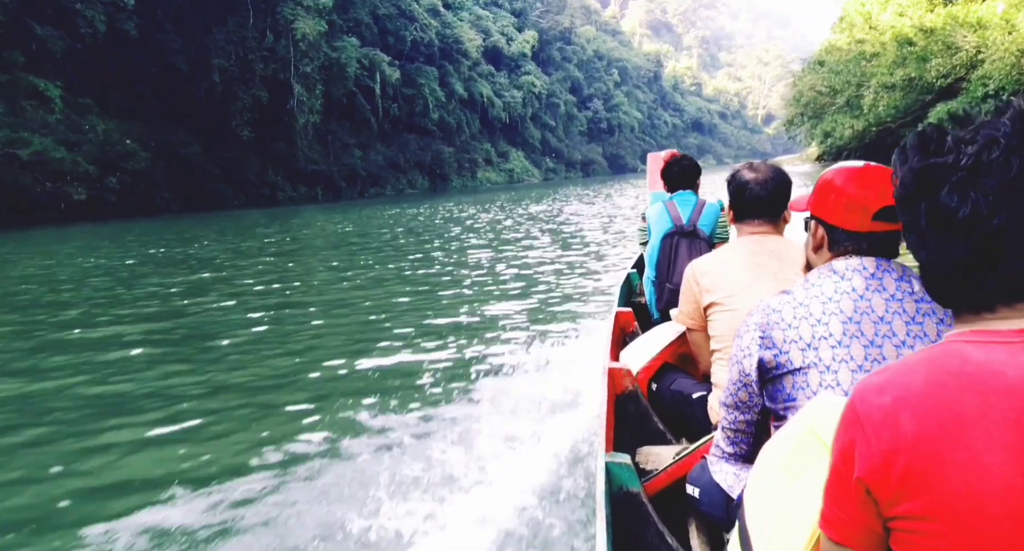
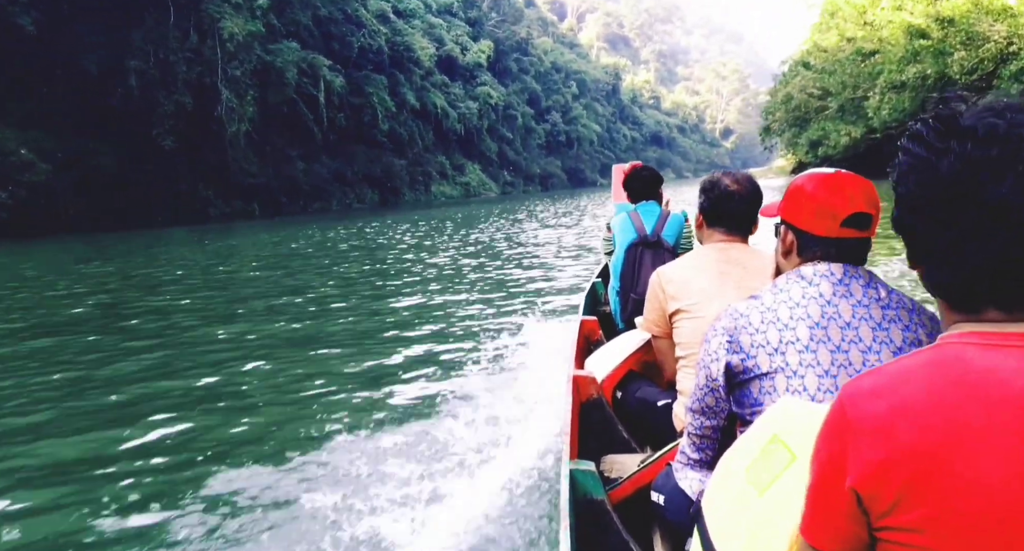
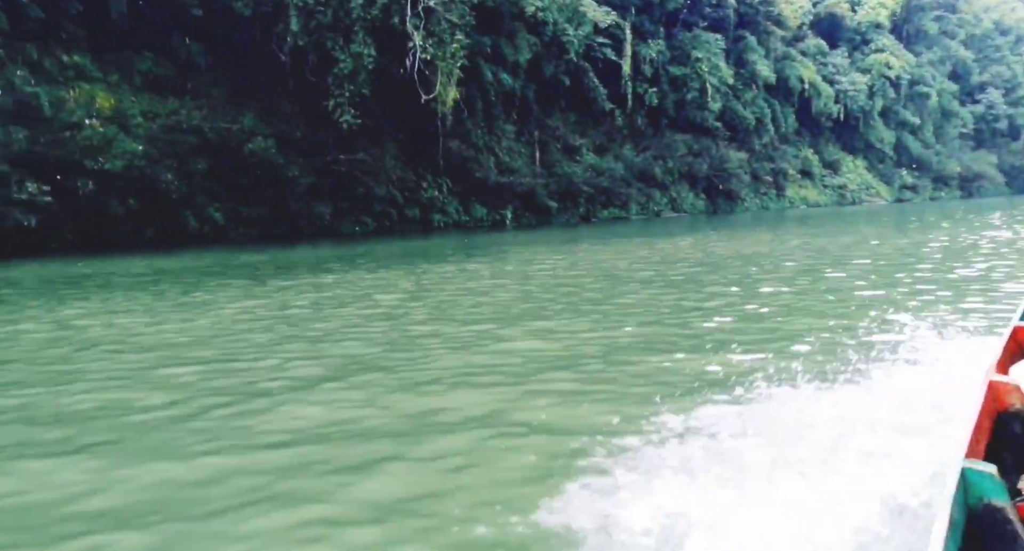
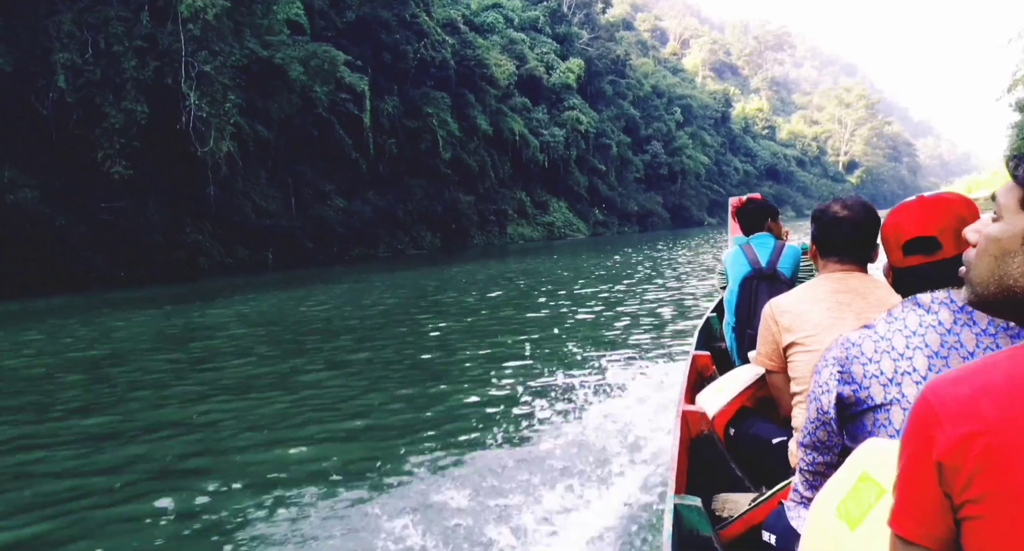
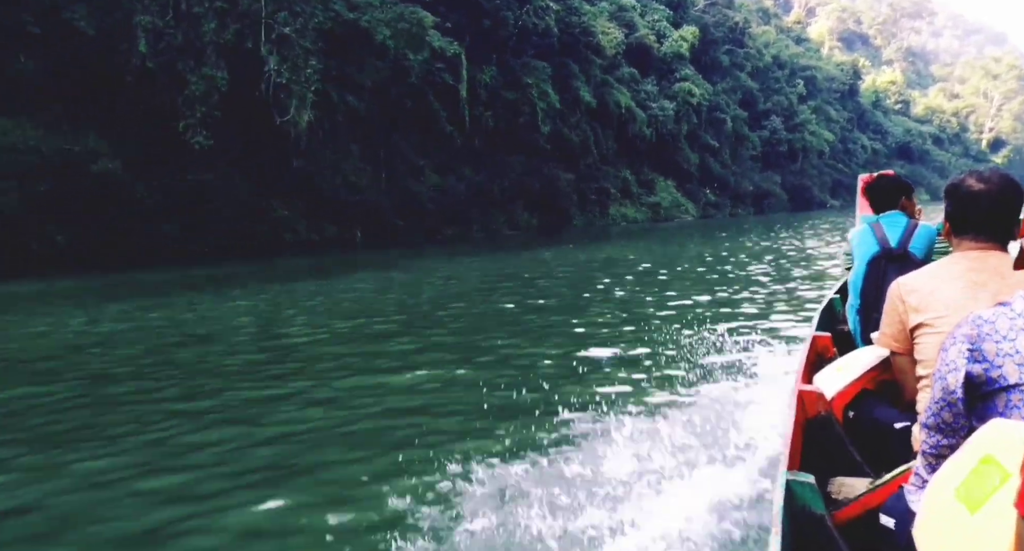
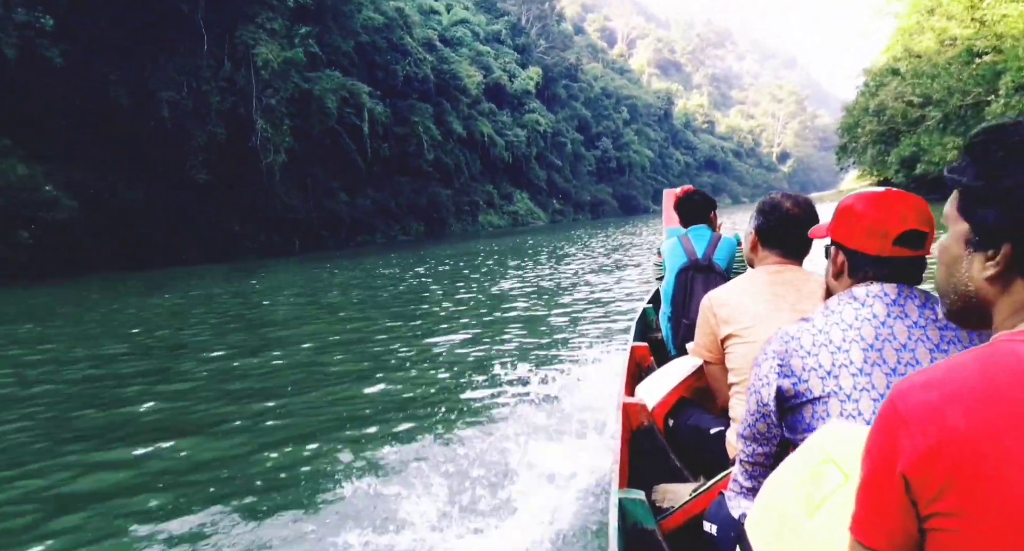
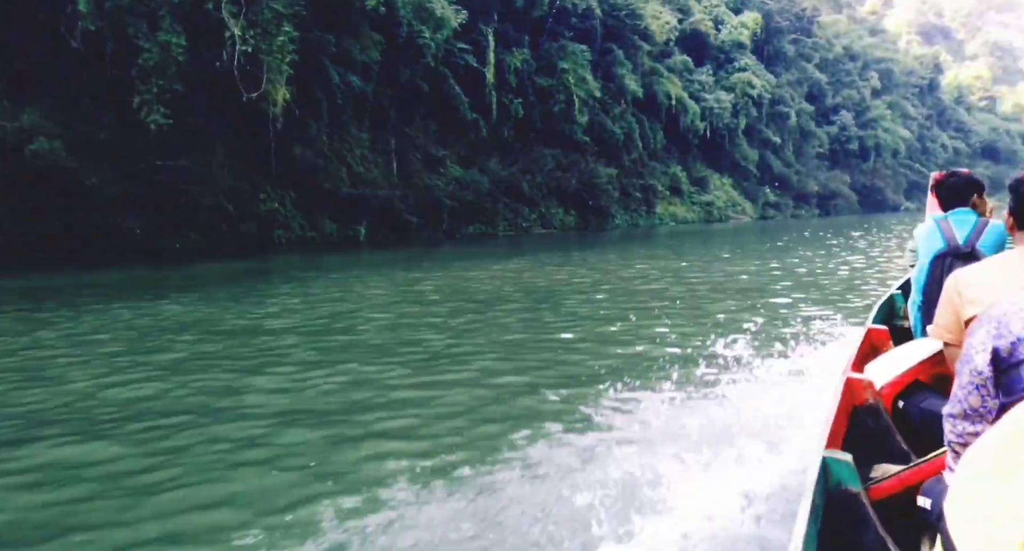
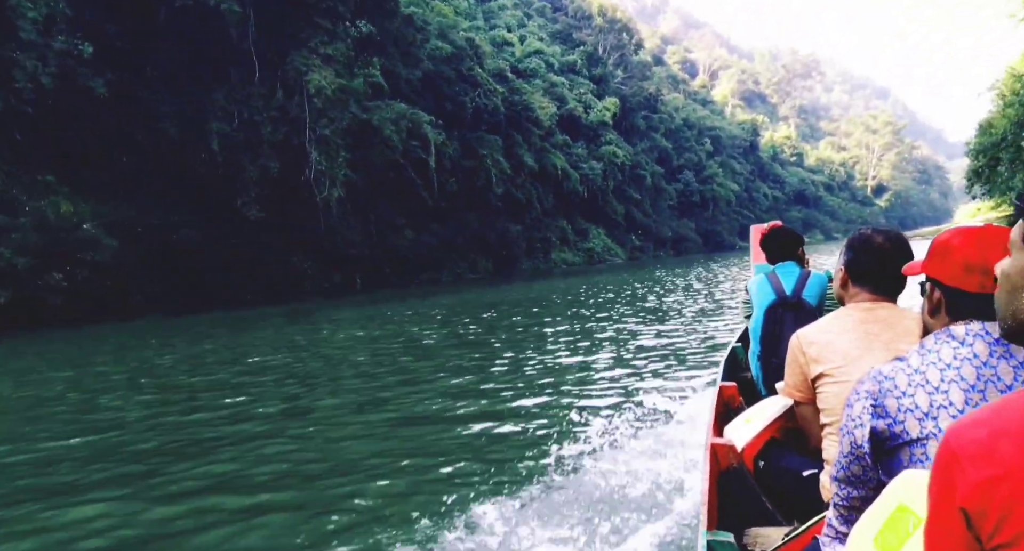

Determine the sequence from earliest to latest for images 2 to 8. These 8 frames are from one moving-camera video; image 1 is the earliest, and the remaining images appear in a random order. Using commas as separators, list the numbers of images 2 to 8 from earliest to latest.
2, 6, 8, 4, 5, 3, 7
